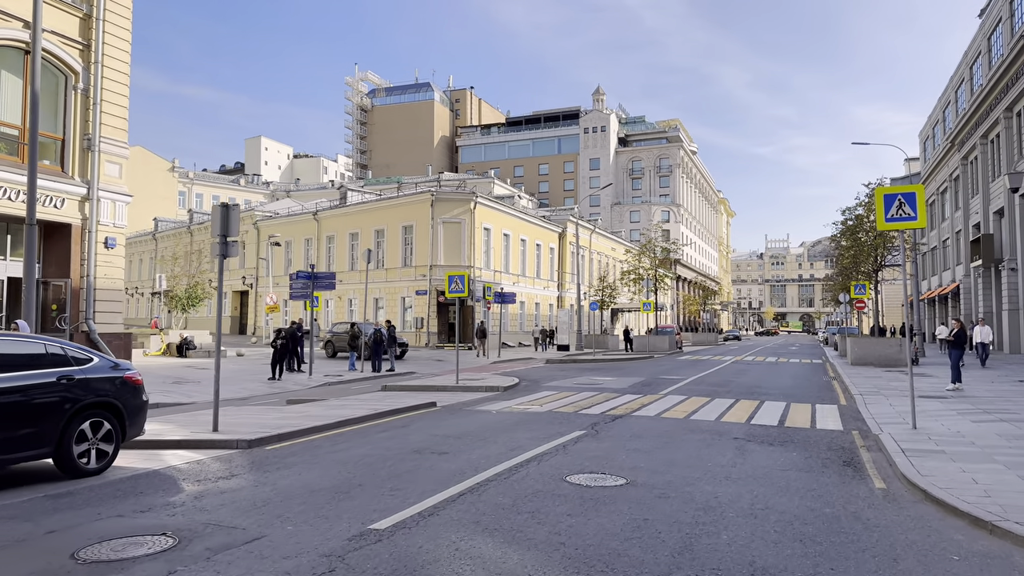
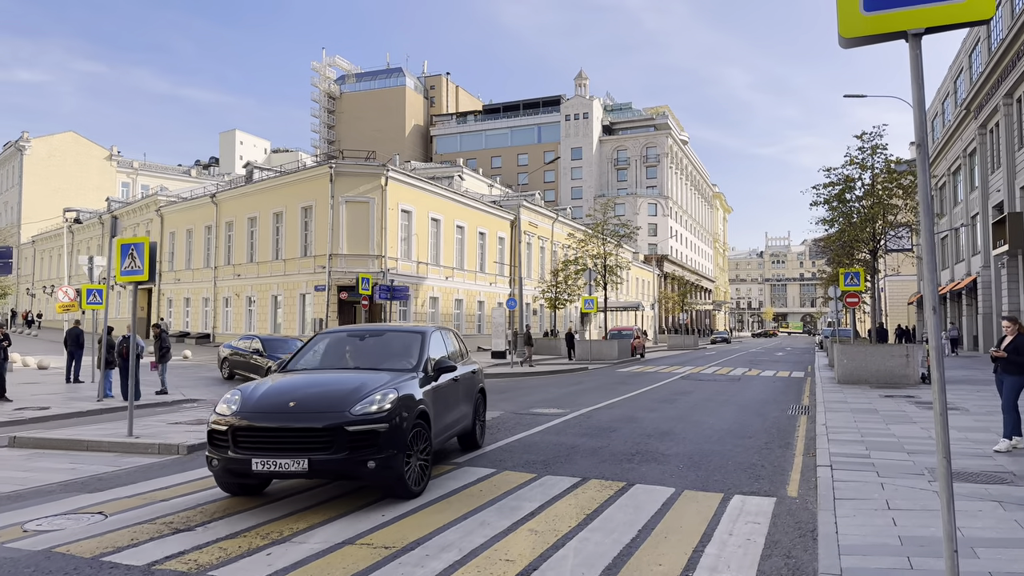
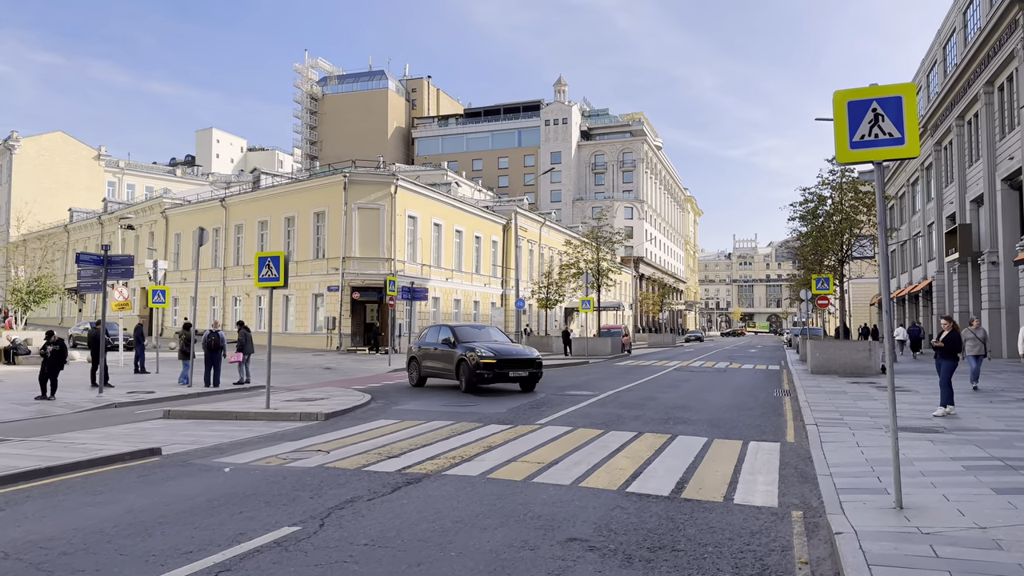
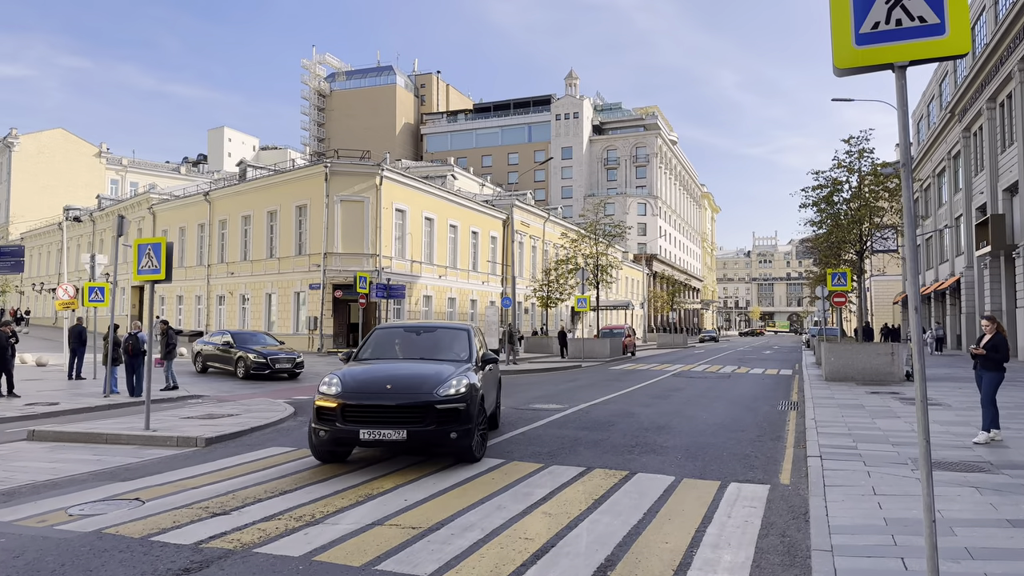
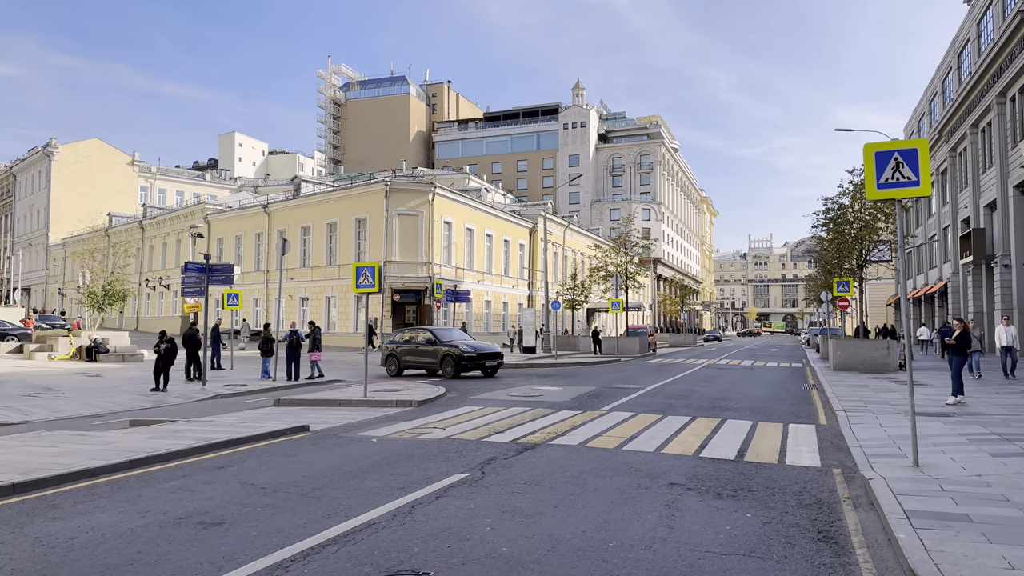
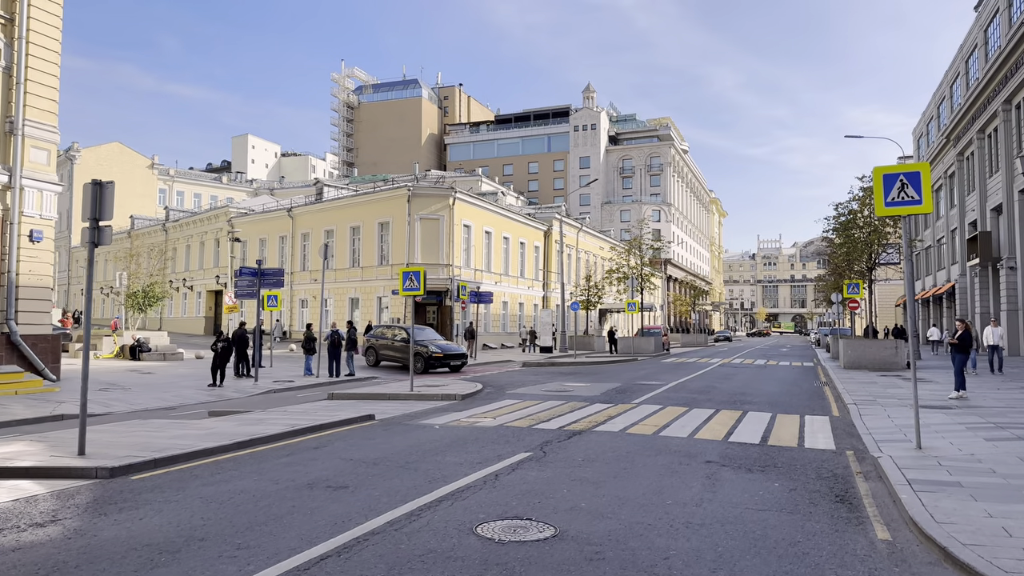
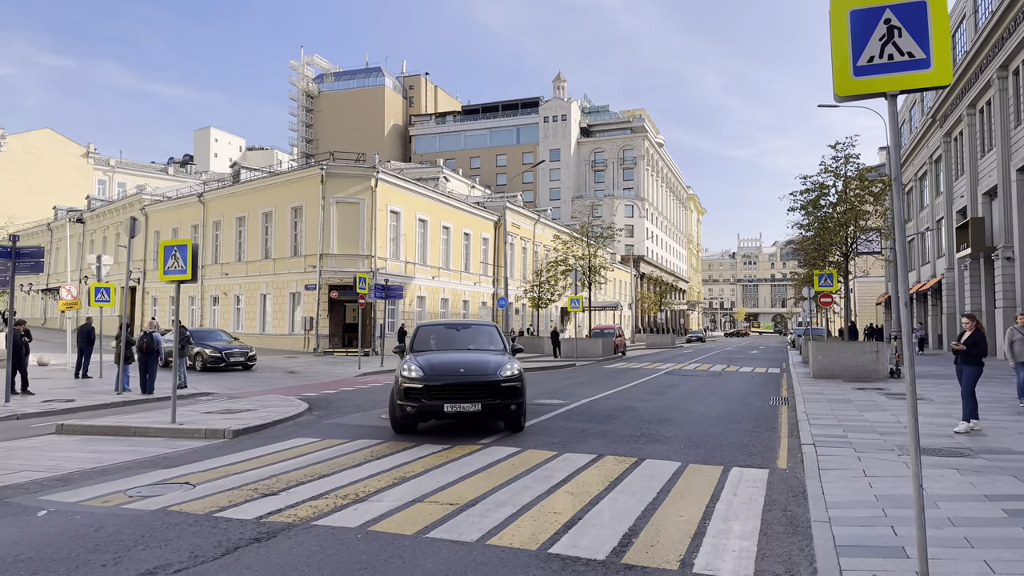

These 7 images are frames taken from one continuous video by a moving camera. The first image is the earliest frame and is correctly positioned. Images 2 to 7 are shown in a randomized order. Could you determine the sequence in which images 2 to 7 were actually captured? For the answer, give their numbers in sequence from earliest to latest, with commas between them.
6, 5, 3, 7, 4, 2
